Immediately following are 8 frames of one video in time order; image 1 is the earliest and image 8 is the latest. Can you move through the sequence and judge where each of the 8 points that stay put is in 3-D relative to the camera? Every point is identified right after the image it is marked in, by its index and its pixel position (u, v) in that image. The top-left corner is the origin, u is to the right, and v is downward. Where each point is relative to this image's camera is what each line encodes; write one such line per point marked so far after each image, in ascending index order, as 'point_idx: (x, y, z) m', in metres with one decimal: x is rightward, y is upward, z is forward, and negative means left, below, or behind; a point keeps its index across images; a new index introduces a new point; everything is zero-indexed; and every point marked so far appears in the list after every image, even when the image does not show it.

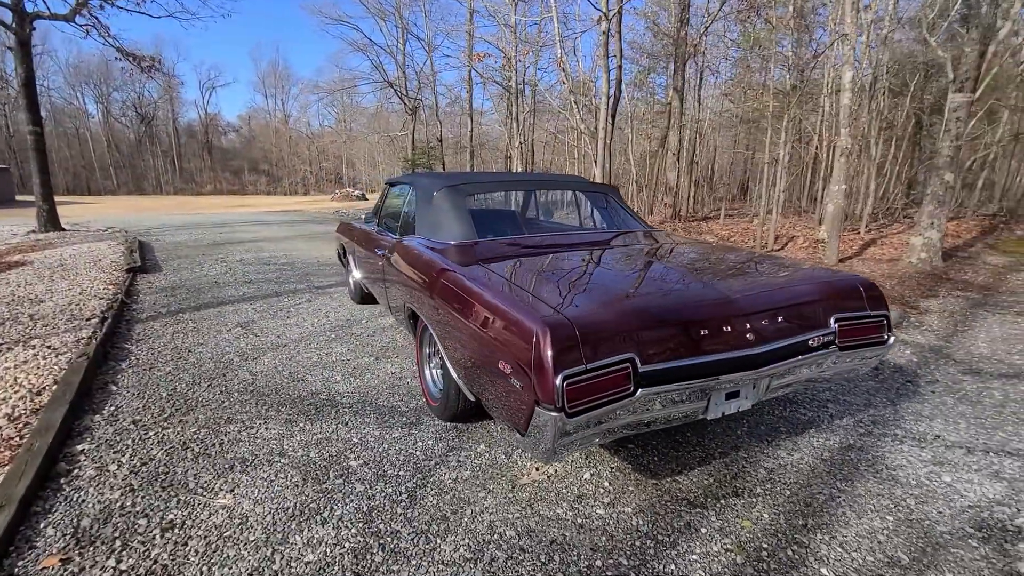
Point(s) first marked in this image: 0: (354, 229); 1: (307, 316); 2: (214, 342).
0: (-1.7, +0.6, +5.1) m
1: (-2.1, -0.3, +4.9) m
2: (-2.5, -0.5, +4.1) m
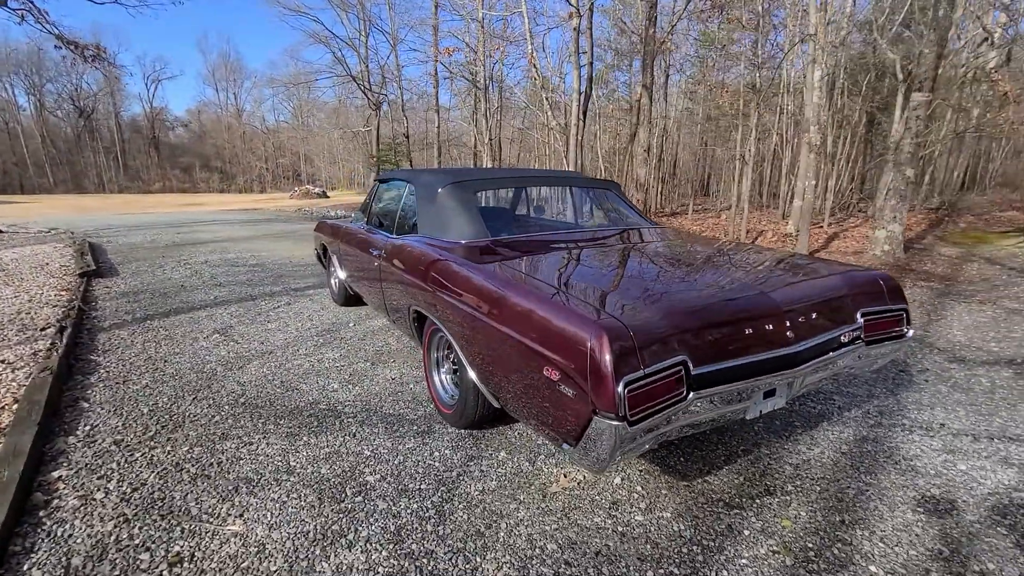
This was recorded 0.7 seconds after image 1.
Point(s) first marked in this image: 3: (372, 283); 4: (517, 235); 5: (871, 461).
0: (-1.8, +0.6, +4.9) m
1: (-2.1, -0.3, +4.6) m
2: (-2.5, -0.5, +3.8) m
3: (-1.1, 0.0, +3.9) m
4: (0.0, +0.3, +2.8) m
5: (+1.7, -0.8, +2.3) m
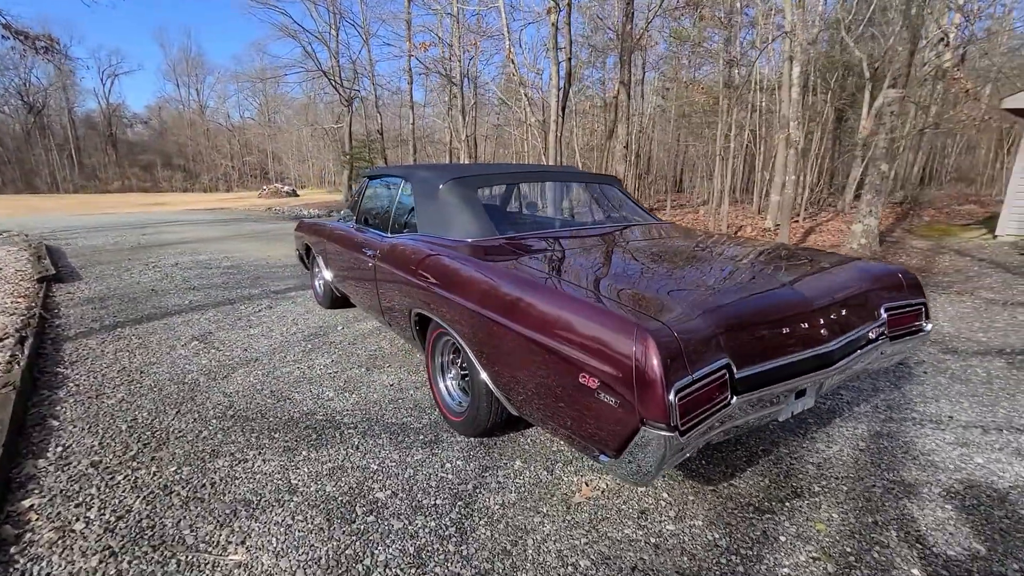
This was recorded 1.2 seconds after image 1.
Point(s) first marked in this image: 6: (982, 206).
0: (-1.9, +0.6, +4.7) m
1: (-2.2, -0.3, +4.4) m
2: (-2.5, -0.5, +3.6) m
3: (-1.2, 0.0, +3.7) m
4: (+0.1, +0.3, +2.7) m
5: (+1.8, -0.8, +2.3) m
6: (+17.1, +3.0, +17.6) m
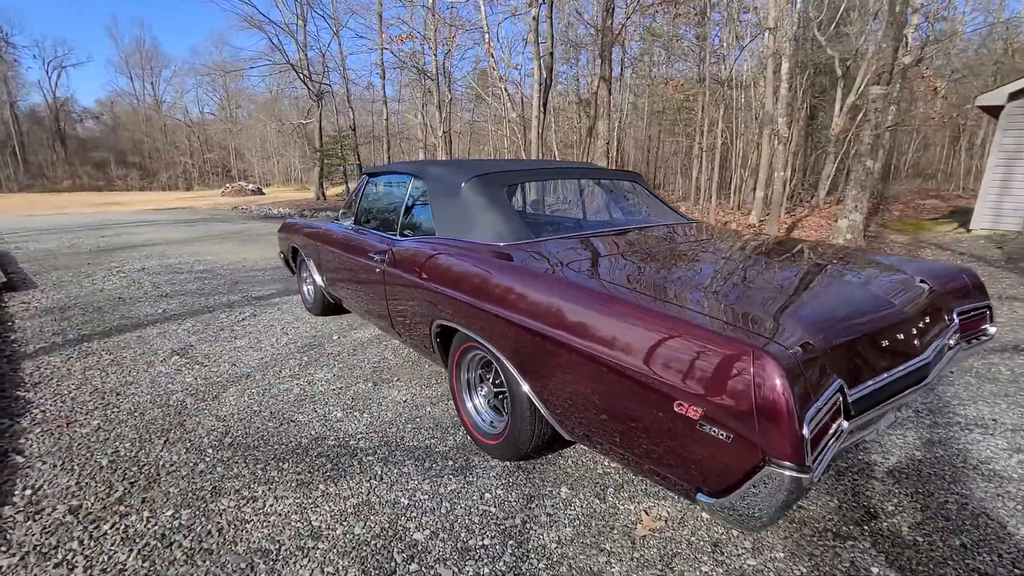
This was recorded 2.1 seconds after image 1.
0: (-1.8, +0.5, +4.4) m
1: (-2.1, -0.4, +4.1) m
2: (-2.4, -0.6, +3.2) m
3: (-1.1, 0.0, +3.4) m
4: (+0.2, +0.3, +2.5) m
5: (+2.0, -0.8, +2.2) m
6: (+16.3, +3.3, +18.3) m
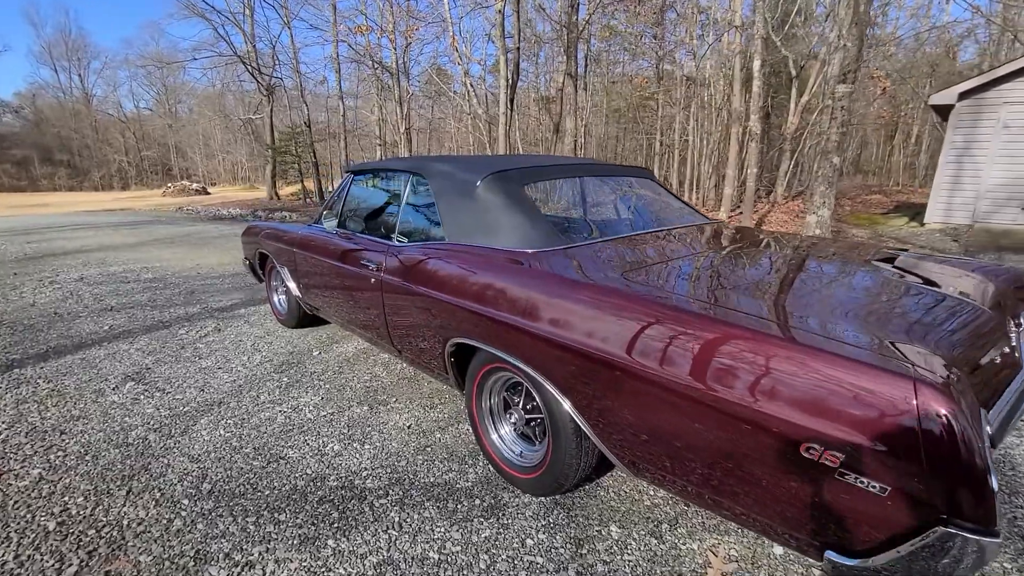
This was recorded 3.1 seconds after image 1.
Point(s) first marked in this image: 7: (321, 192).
0: (-1.9, +0.4, +3.9) m
1: (-2.1, -0.5, +3.6) m
2: (-2.3, -0.7, +2.7) m
3: (-1.0, -0.1, +3.1) m
4: (+0.3, +0.2, +2.2) m
5: (+2.1, -0.8, +2.1) m
6: (+15.0, +3.7, +19.3) m
7: (-7.8, +3.9, +19.6) m
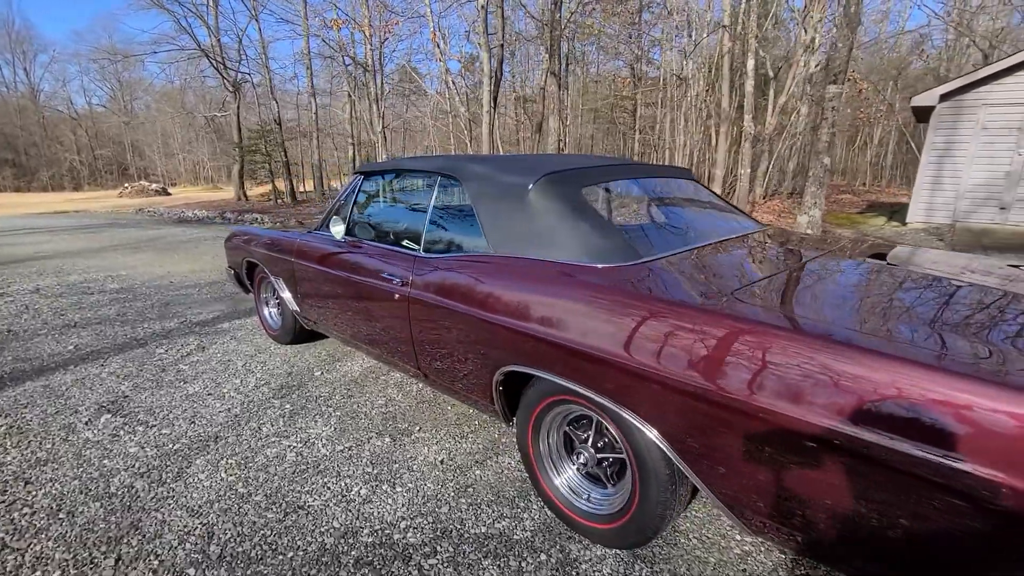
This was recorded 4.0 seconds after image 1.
0: (-1.8, +0.4, +3.6) m
1: (-2.0, -0.6, +3.2) m
2: (-2.1, -0.8, +2.3) m
3: (-0.9, -0.2, +2.8) m
4: (+0.5, +0.2, +2.0) m
5: (+2.4, -0.9, +1.9) m
6: (+14.2, +3.8, +19.8) m
7: (-8.6, +3.7, +18.9) m
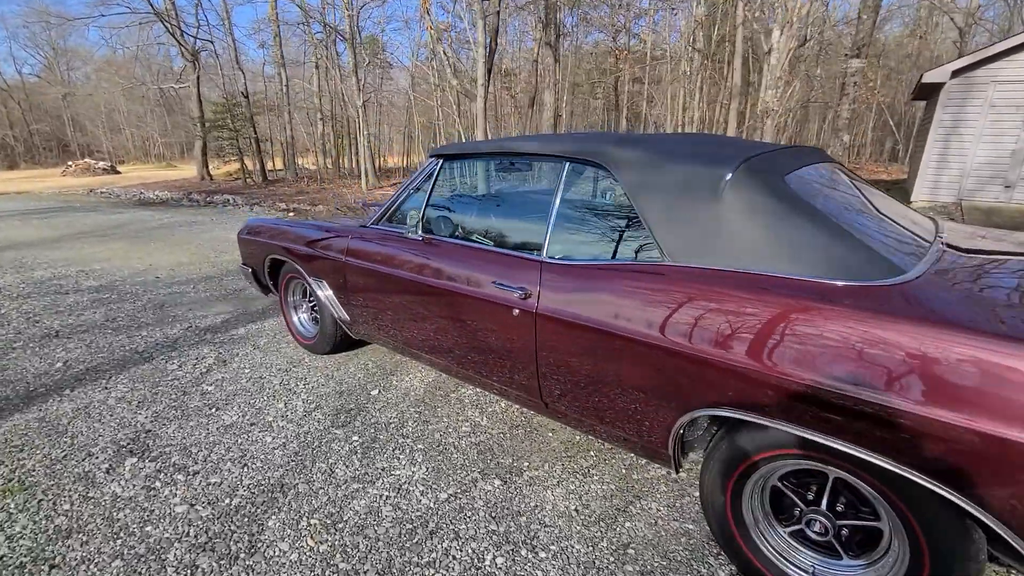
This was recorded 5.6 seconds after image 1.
0: (-1.3, +0.3, +3.0) m
1: (-1.5, -0.6, +2.7) m
2: (-1.5, -0.9, +1.8) m
3: (-0.3, -0.2, +2.3) m
4: (+1.1, +0.1, +1.6) m
5: (+2.9, -0.9, +1.7) m
6: (+13.5, +4.8, +20.1) m
7: (-9.1, +4.3, +17.7) m
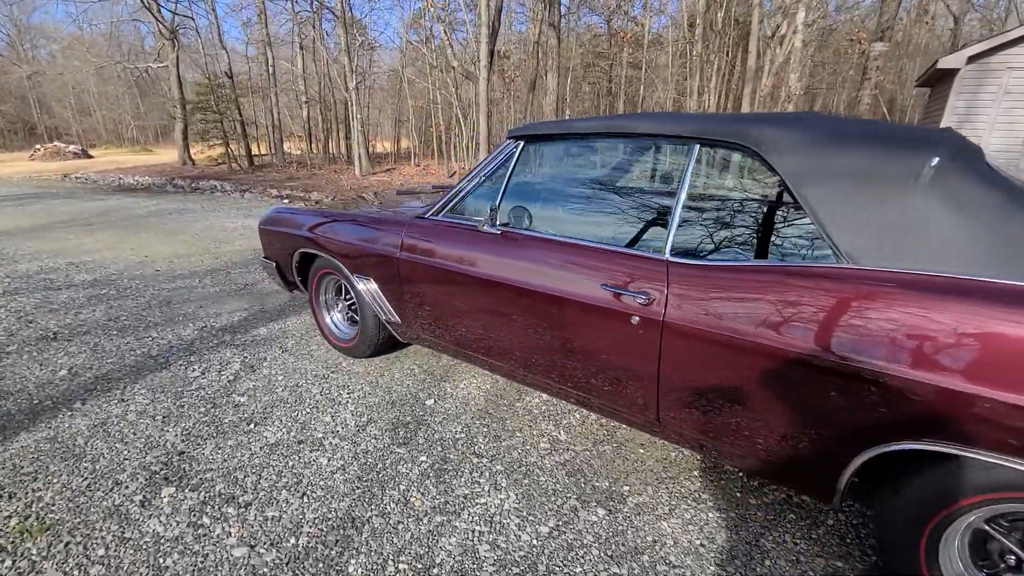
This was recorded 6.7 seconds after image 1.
0: (-0.9, +0.3, +2.7) m
1: (-1.1, -0.6, +2.4) m
2: (-1.2, -0.9, +1.6) m
3: (+0.1, -0.2, +2.0) m
4: (+1.5, +0.1, +1.4) m
5: (+3.3, -0.9, +1.6) m
6: (+13.3, +5.3, +20.1) m
7: (-9.3, +4.6, +17.0) m
